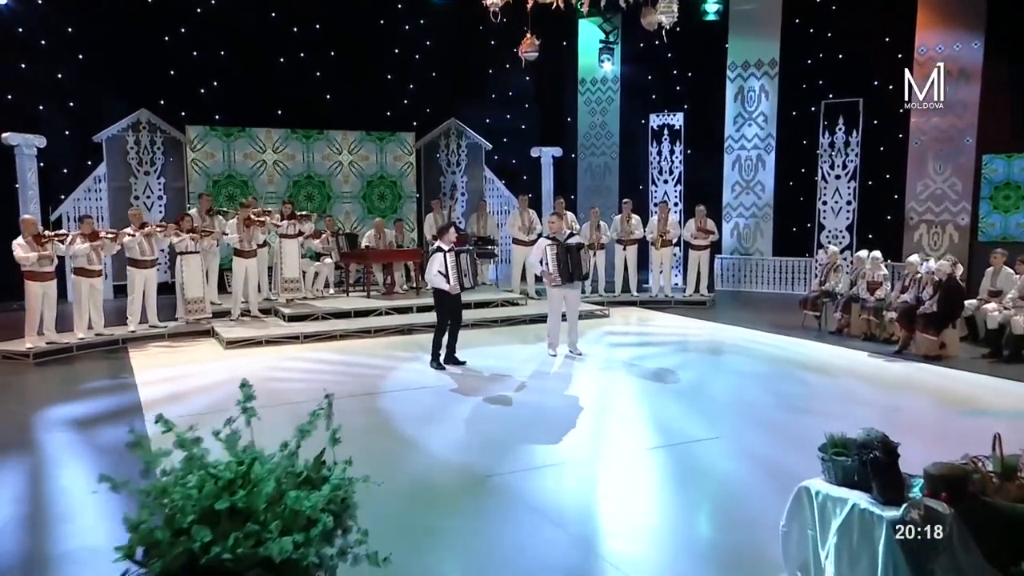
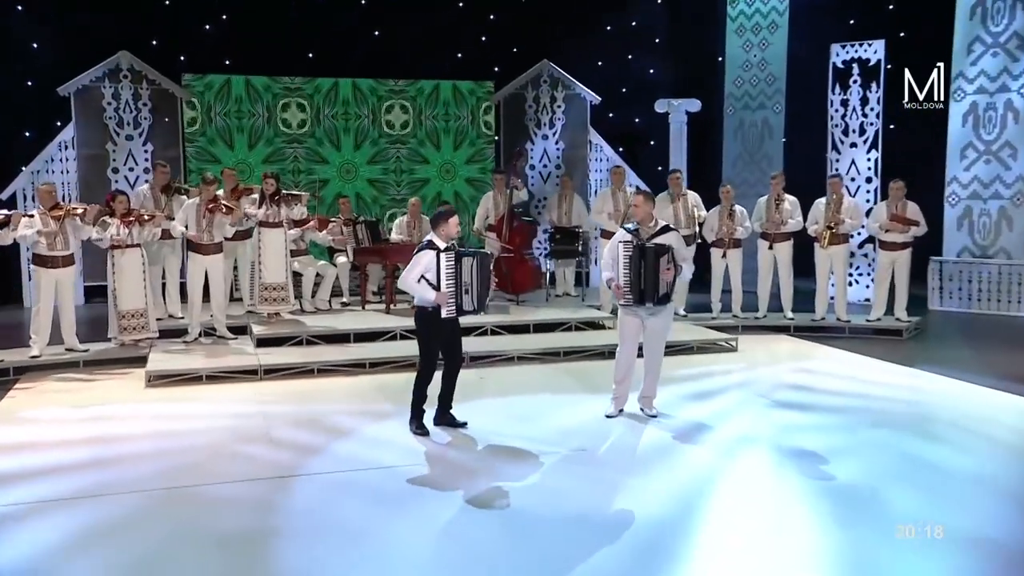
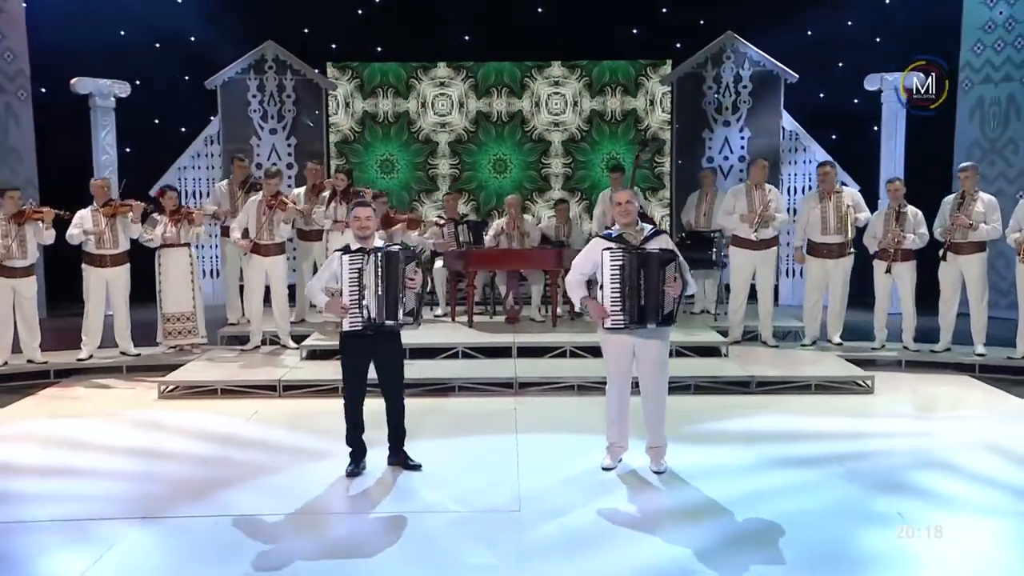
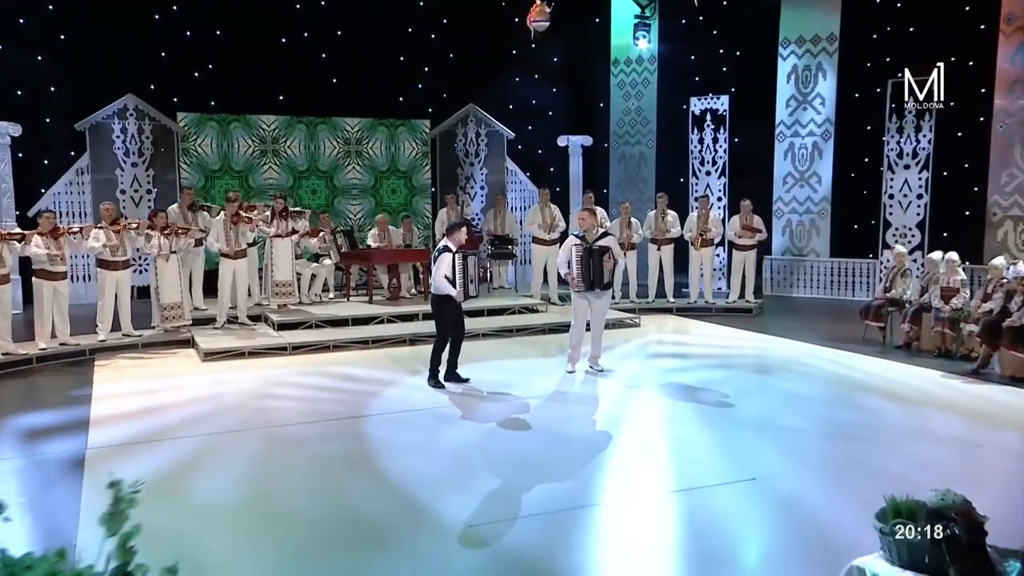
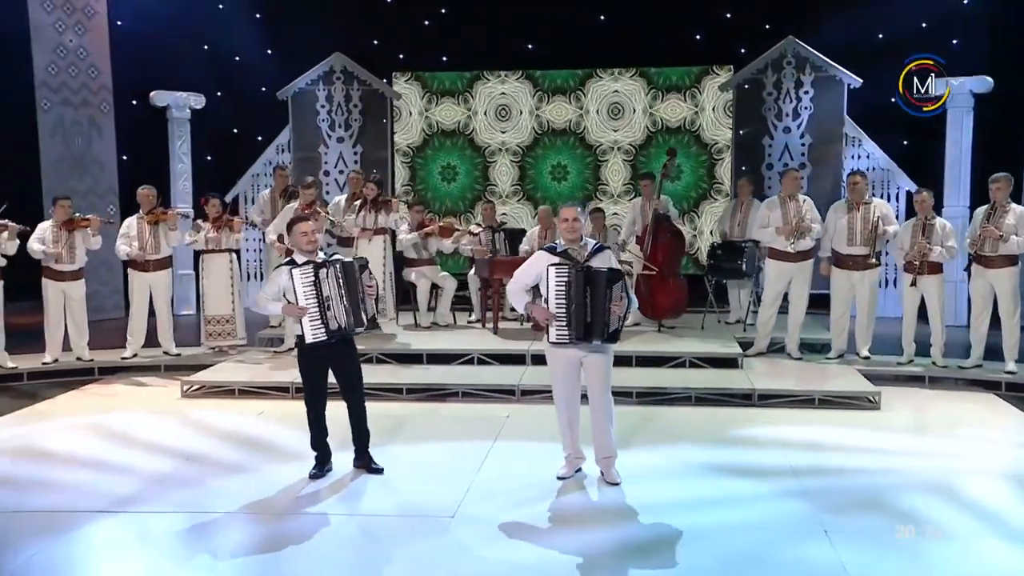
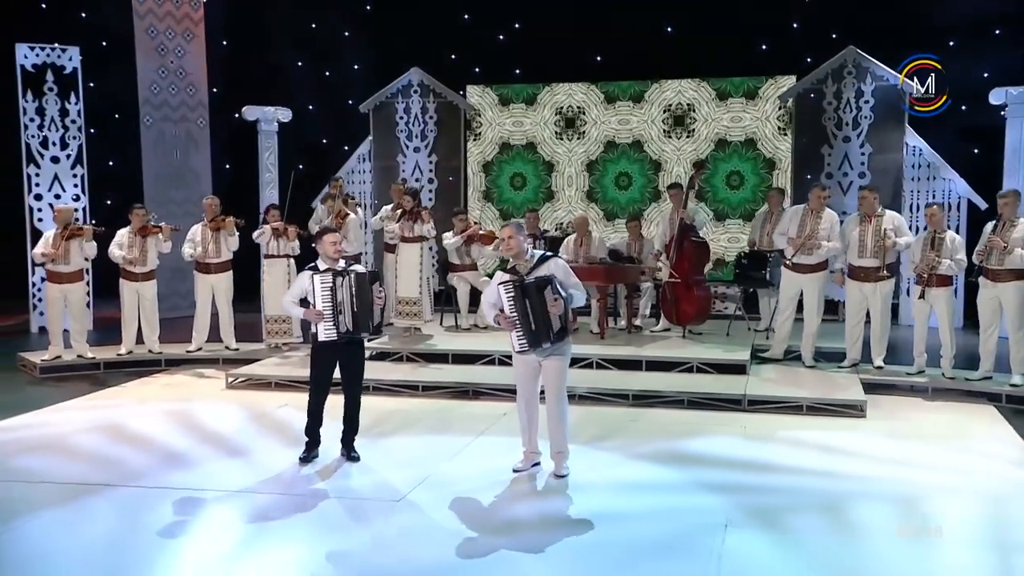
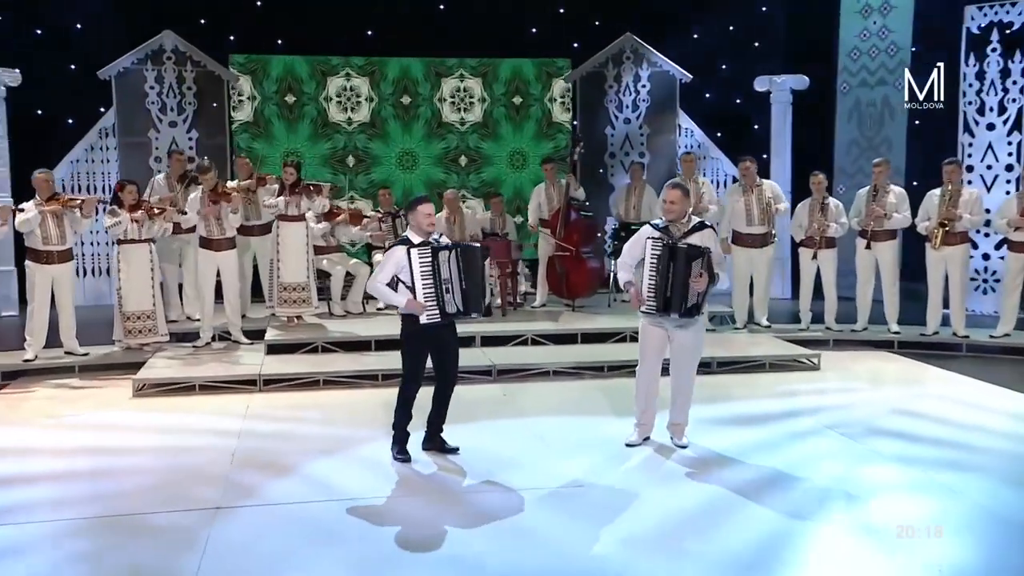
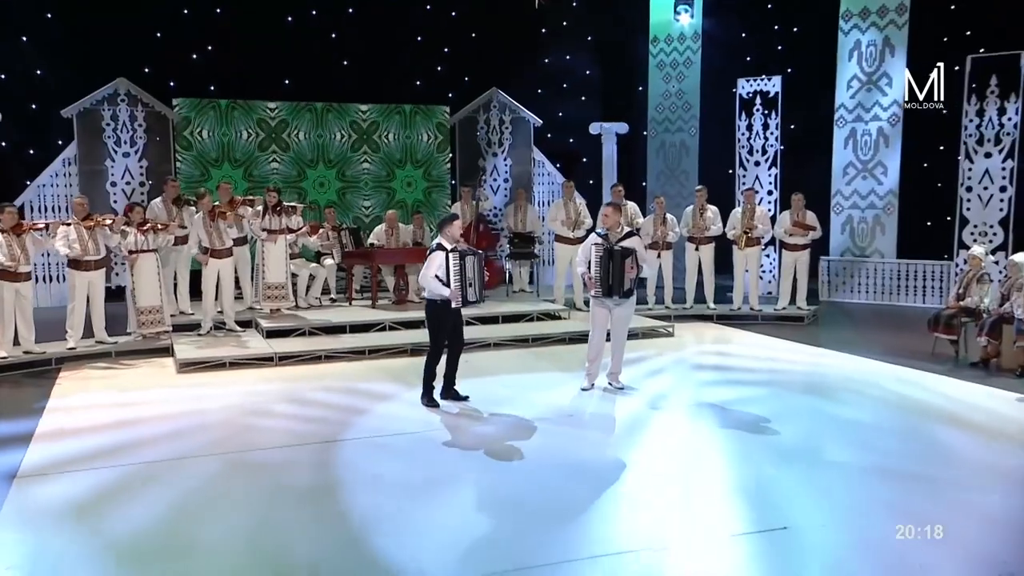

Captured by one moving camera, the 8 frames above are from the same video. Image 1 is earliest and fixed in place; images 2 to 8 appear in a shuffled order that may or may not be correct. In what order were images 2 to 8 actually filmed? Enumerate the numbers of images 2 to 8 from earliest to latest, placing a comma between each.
4, 8, 2, 7, 3, 5, 6
